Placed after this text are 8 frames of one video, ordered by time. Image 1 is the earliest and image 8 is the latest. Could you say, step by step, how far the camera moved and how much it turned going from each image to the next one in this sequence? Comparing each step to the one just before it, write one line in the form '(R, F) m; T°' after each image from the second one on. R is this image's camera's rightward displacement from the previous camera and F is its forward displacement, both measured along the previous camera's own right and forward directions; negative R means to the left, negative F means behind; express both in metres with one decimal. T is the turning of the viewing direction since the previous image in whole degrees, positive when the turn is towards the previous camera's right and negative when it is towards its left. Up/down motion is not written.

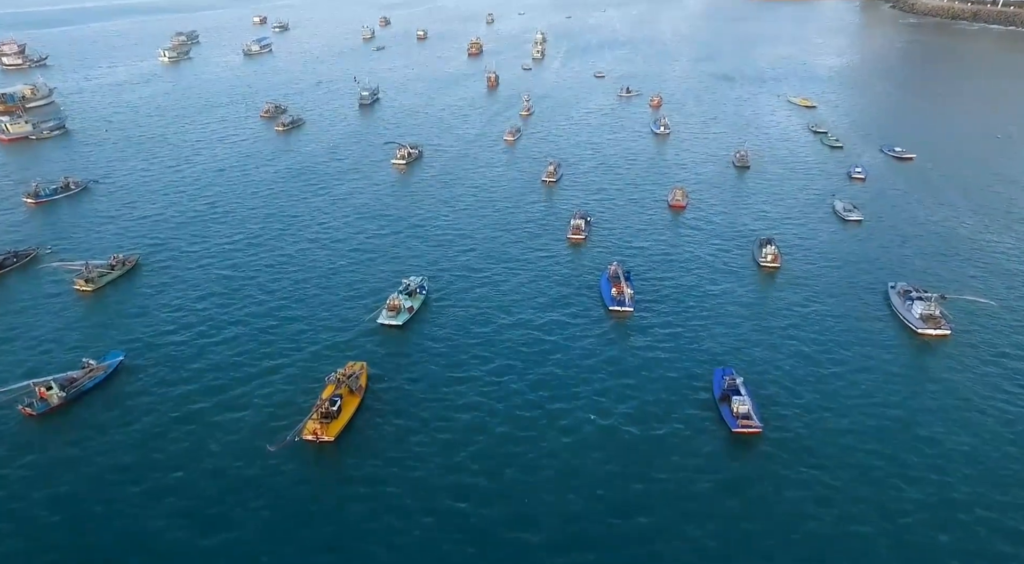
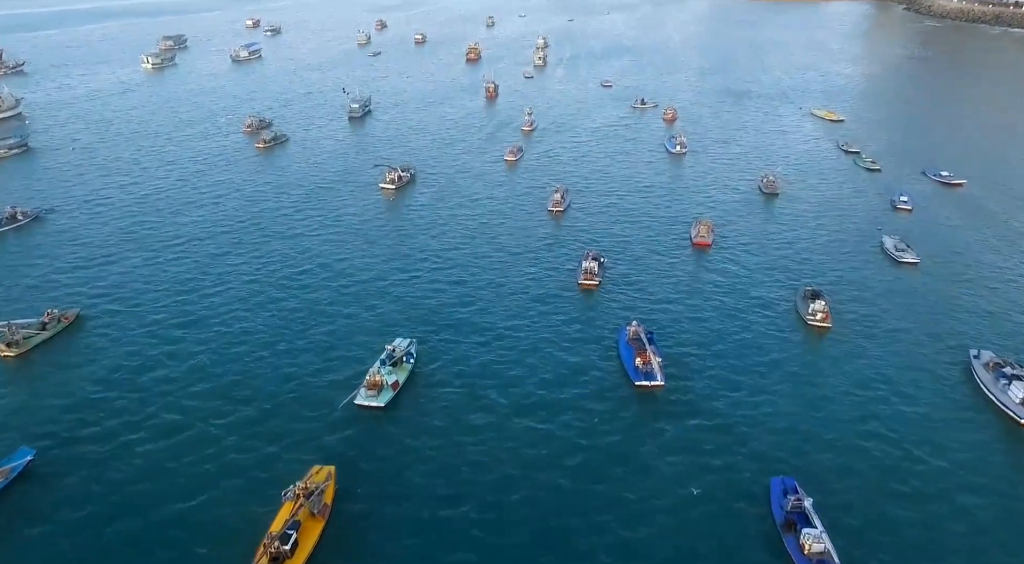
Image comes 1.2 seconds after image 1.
(-0.3, +15.1) m; 0°
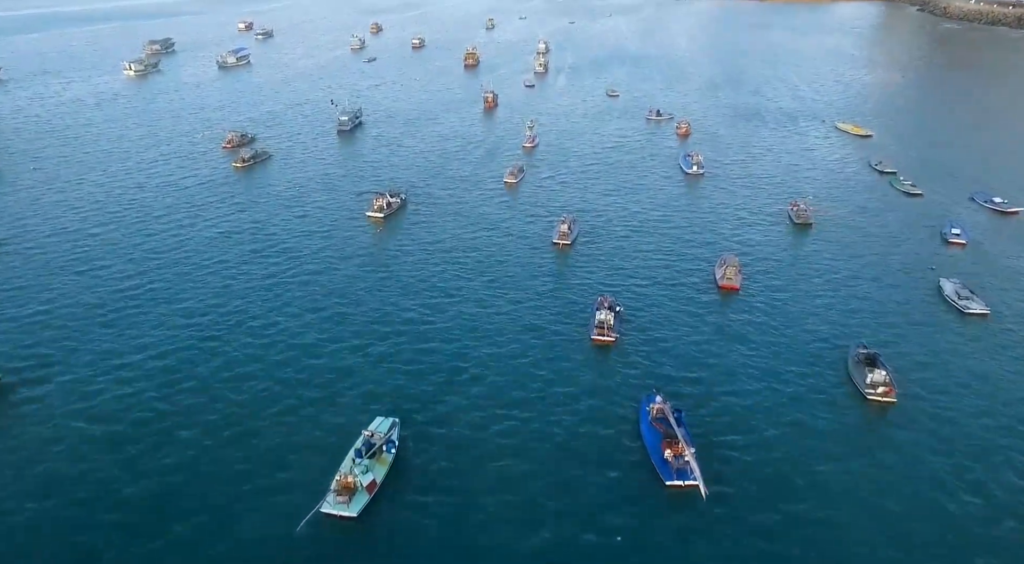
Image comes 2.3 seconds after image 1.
(-0.1, +13.7) m; 0°
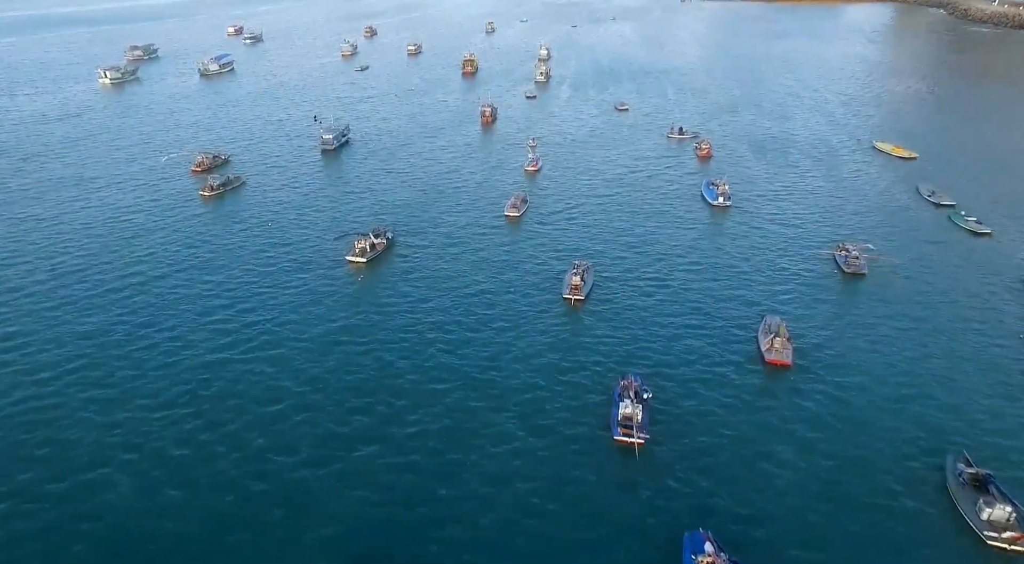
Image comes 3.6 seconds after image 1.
(-0.3, +17.2) m; 0°
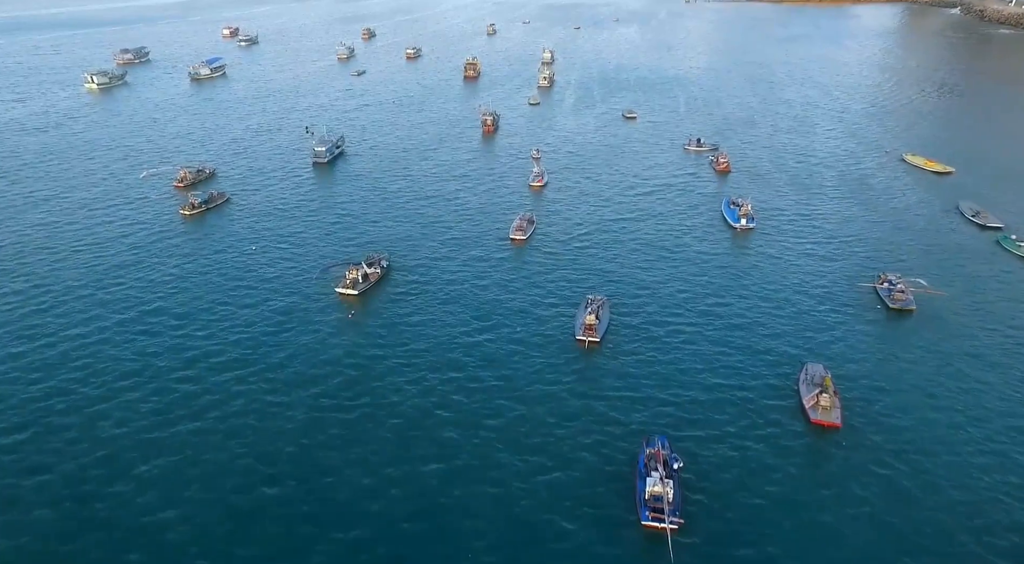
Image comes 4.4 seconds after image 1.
(-0.7, +10.2) m; 0°
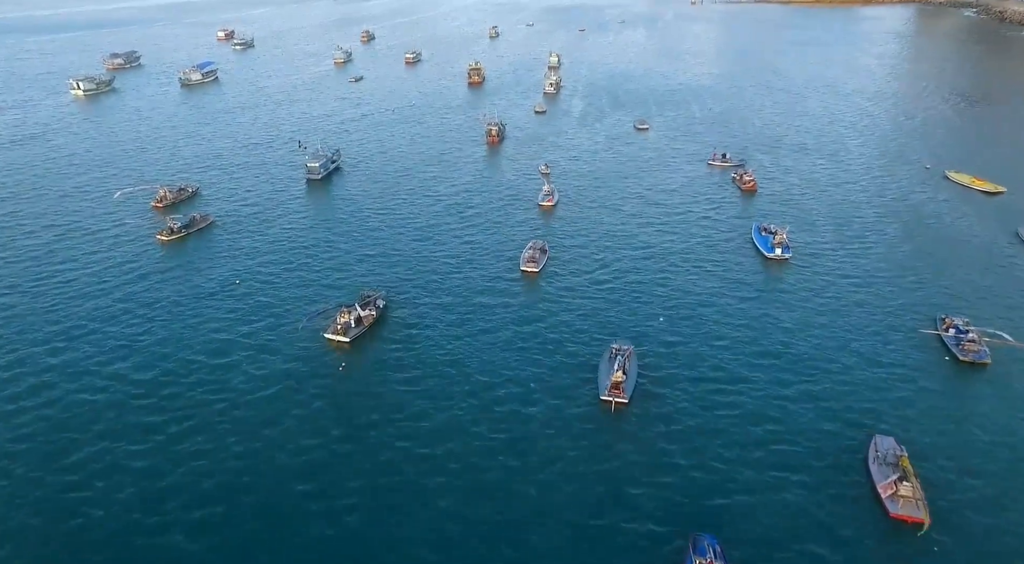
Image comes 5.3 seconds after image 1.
(-1.4, +11.5) m; 0°
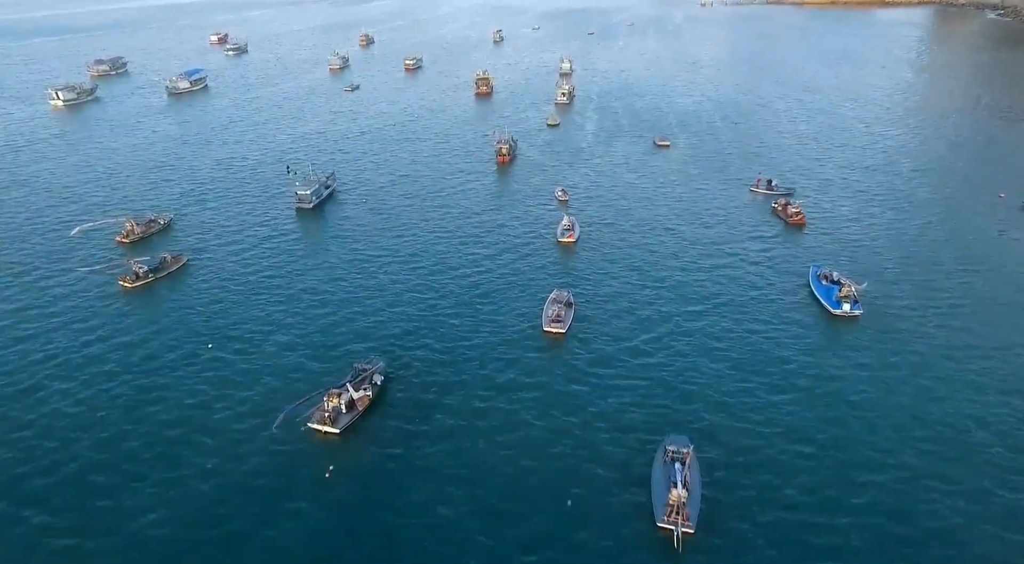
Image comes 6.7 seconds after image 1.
(-2.5, +16.3) m; 0°
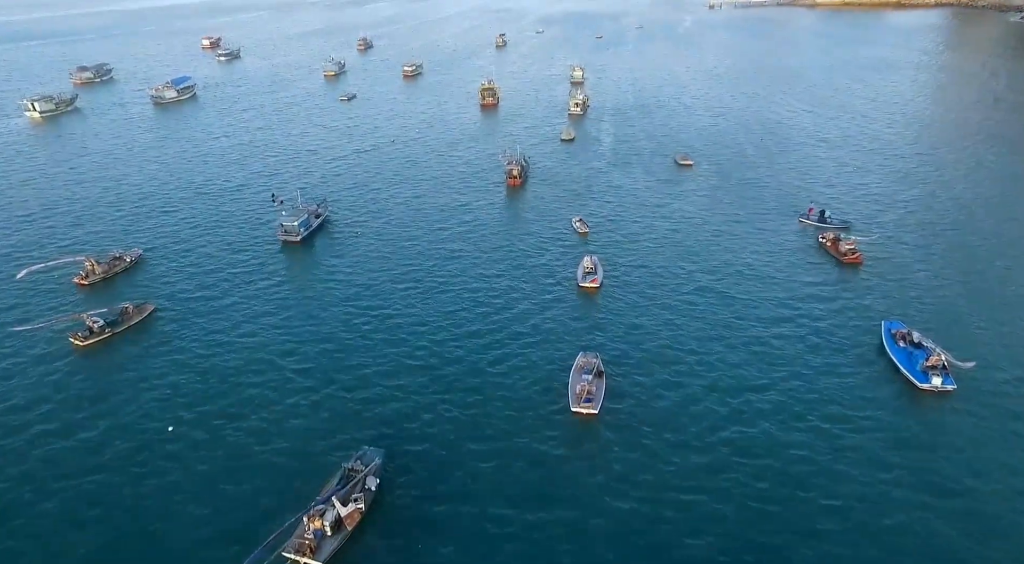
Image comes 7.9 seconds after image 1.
(-2.3, +15.4) m; 0°
